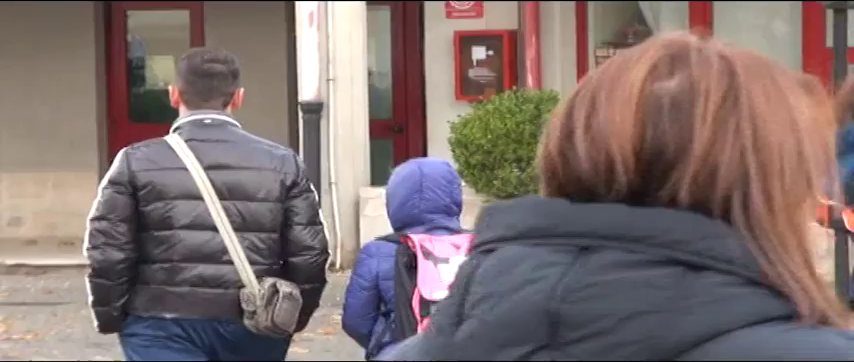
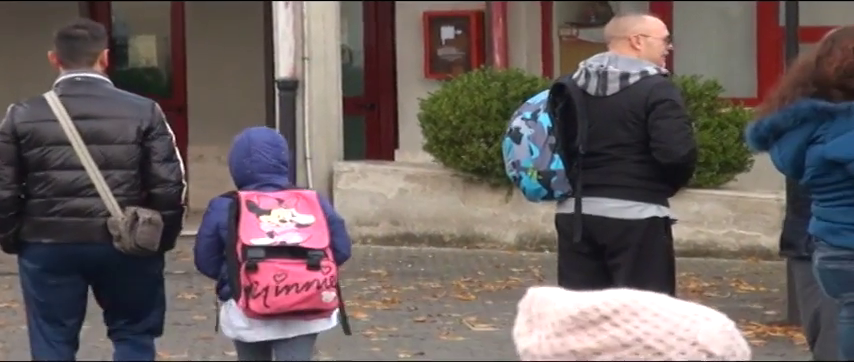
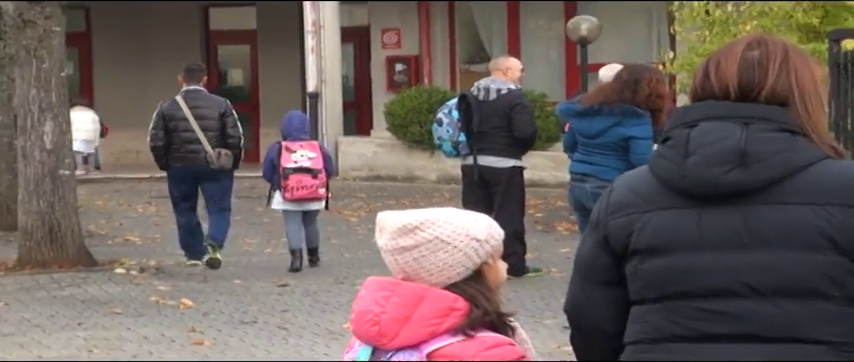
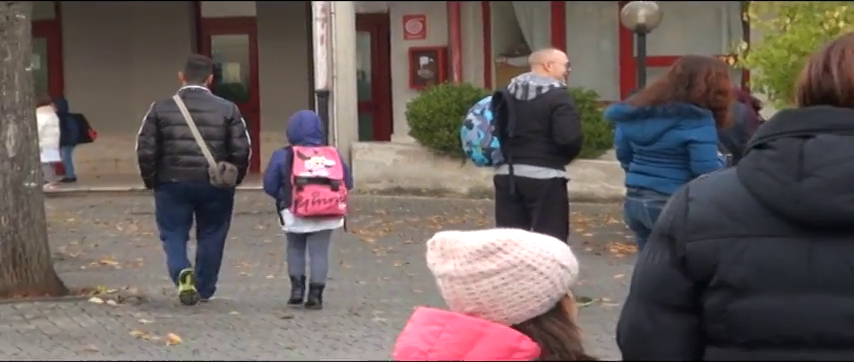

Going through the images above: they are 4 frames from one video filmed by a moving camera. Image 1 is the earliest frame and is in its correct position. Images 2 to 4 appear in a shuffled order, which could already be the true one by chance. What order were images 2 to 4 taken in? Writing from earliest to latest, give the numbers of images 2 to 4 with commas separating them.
2, 4, 3
